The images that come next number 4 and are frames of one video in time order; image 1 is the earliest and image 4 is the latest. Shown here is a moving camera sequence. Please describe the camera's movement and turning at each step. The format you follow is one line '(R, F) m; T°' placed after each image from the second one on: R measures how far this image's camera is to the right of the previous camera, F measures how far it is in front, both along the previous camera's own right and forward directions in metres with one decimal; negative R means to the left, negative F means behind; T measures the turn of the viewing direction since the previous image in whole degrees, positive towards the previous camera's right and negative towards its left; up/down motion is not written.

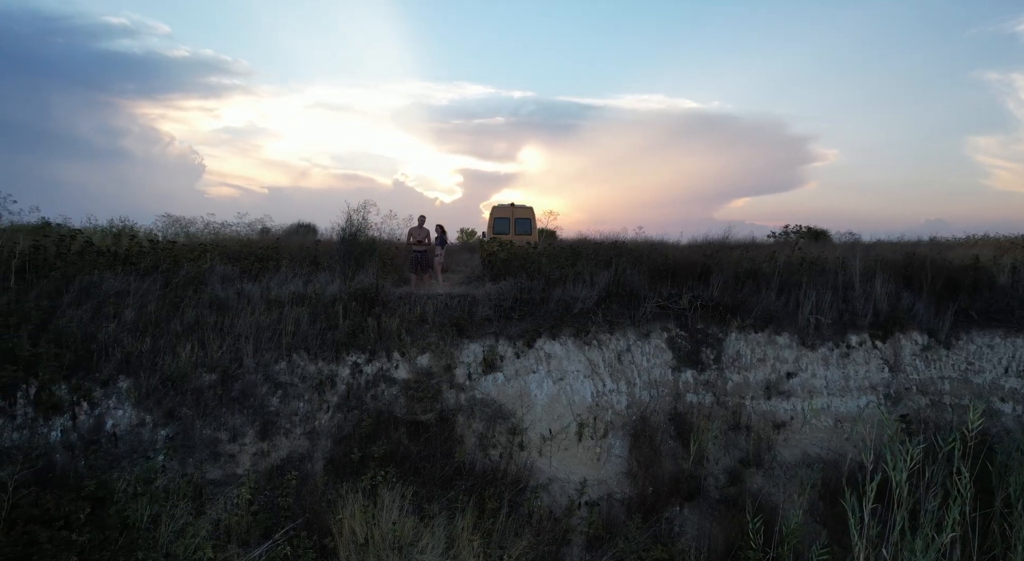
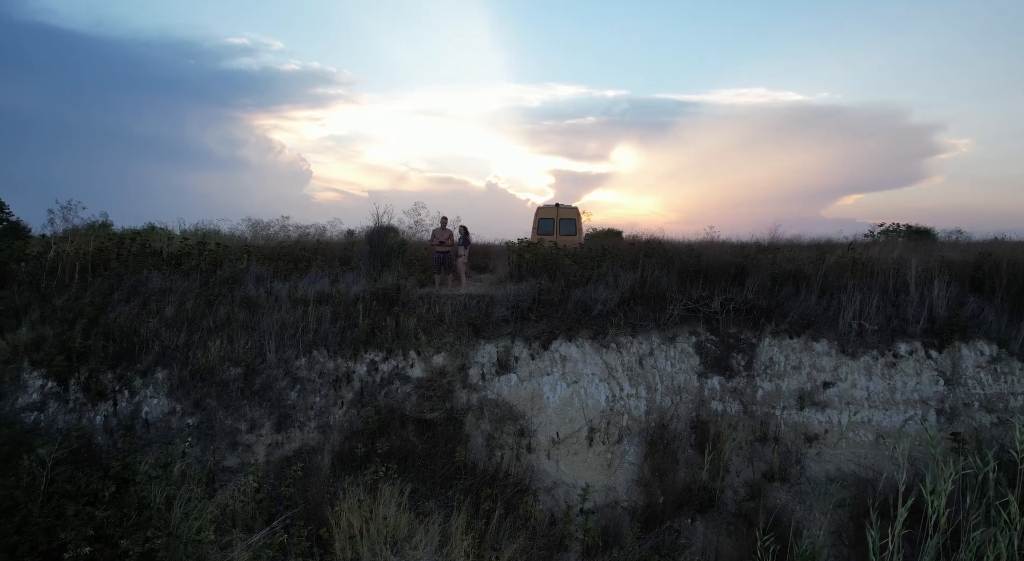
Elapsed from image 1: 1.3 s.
(+1.2, +0.1) m; -8°
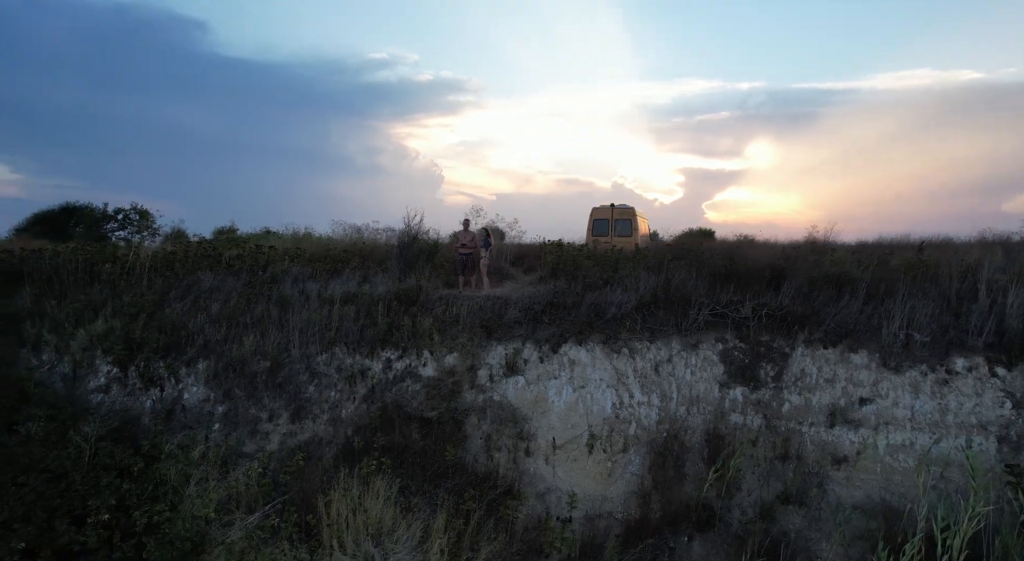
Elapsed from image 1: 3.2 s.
(+1.8, +0.2) m; -11°
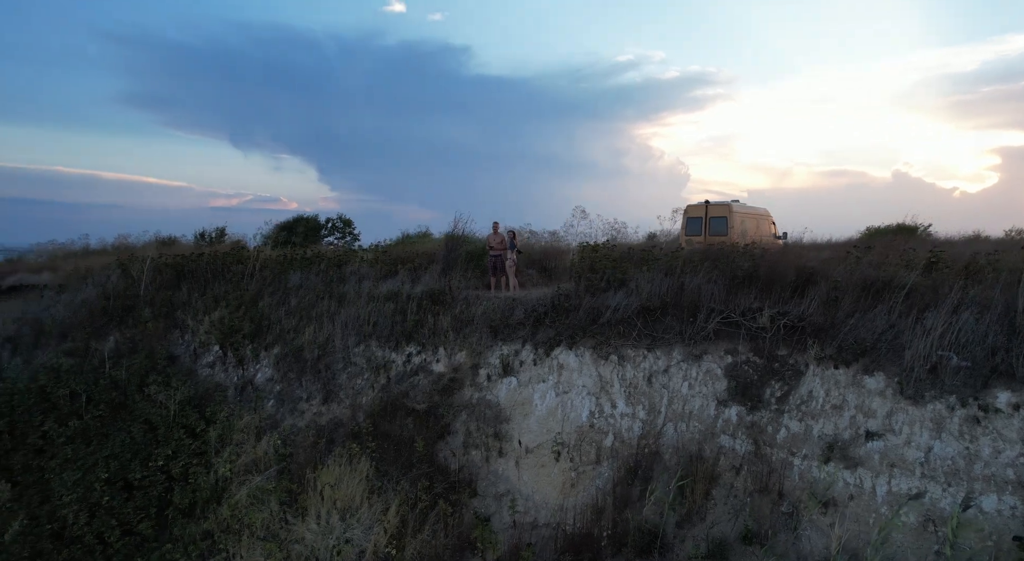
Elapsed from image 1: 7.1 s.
(+3.7, +0.6) m; -21°
